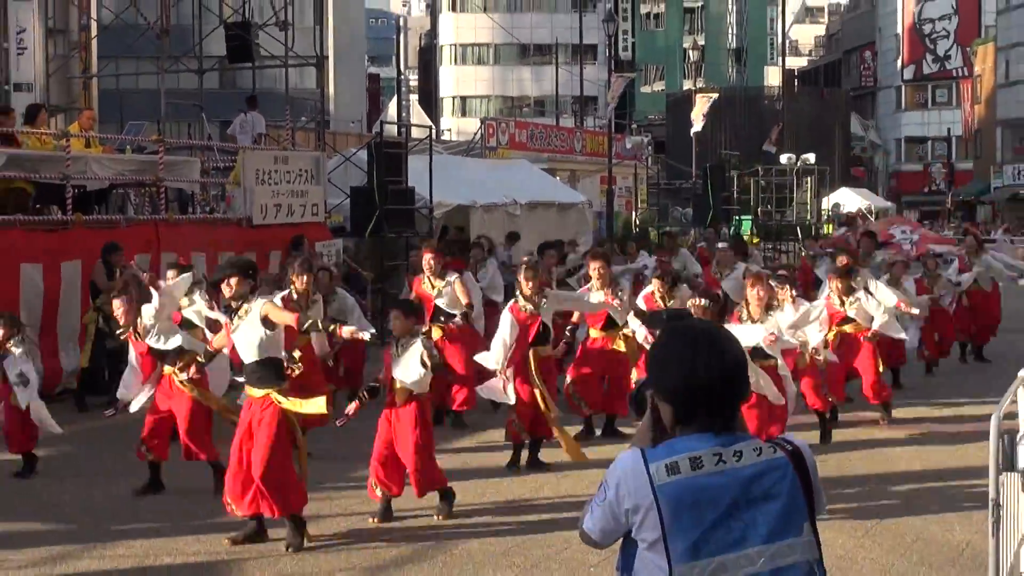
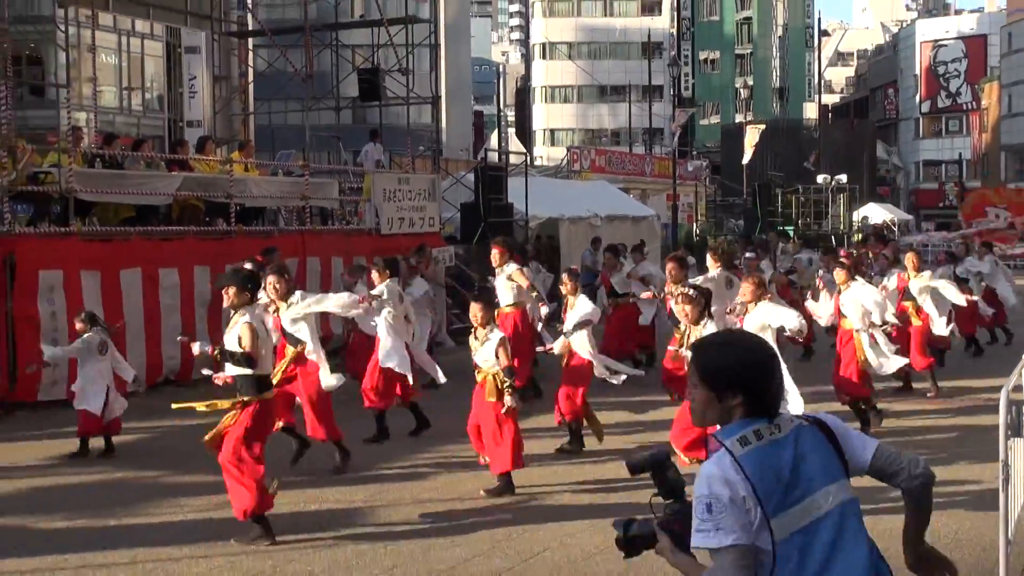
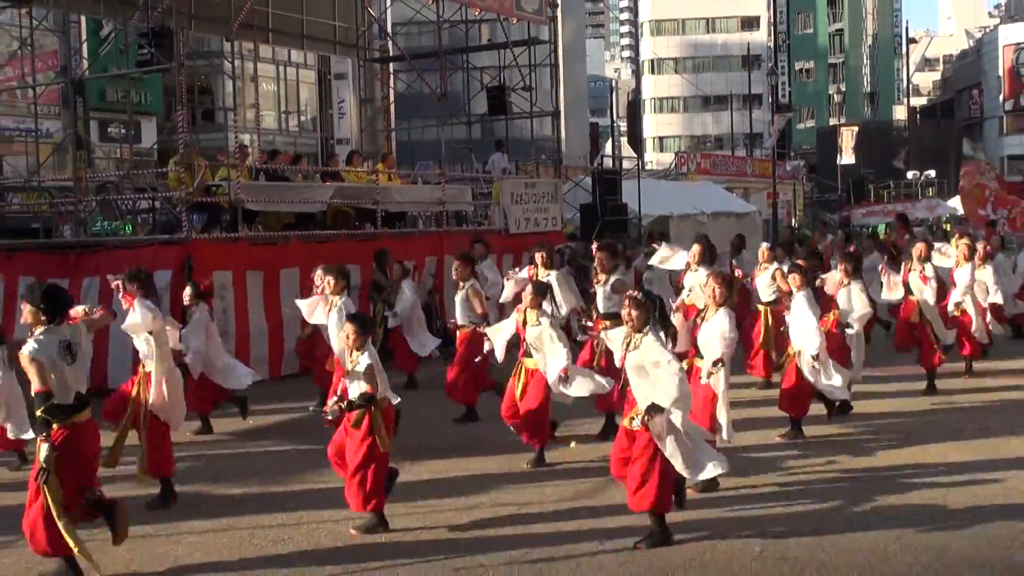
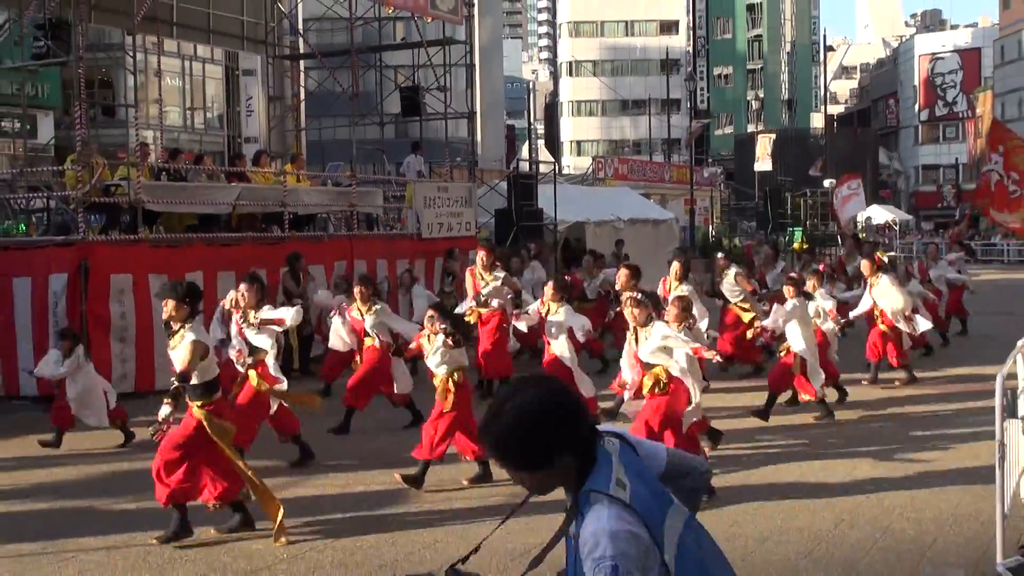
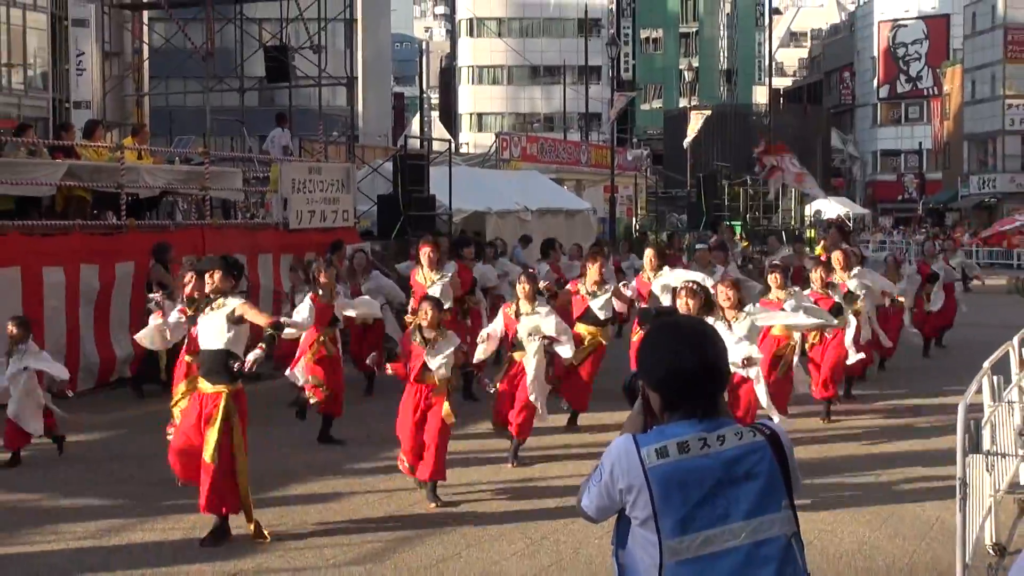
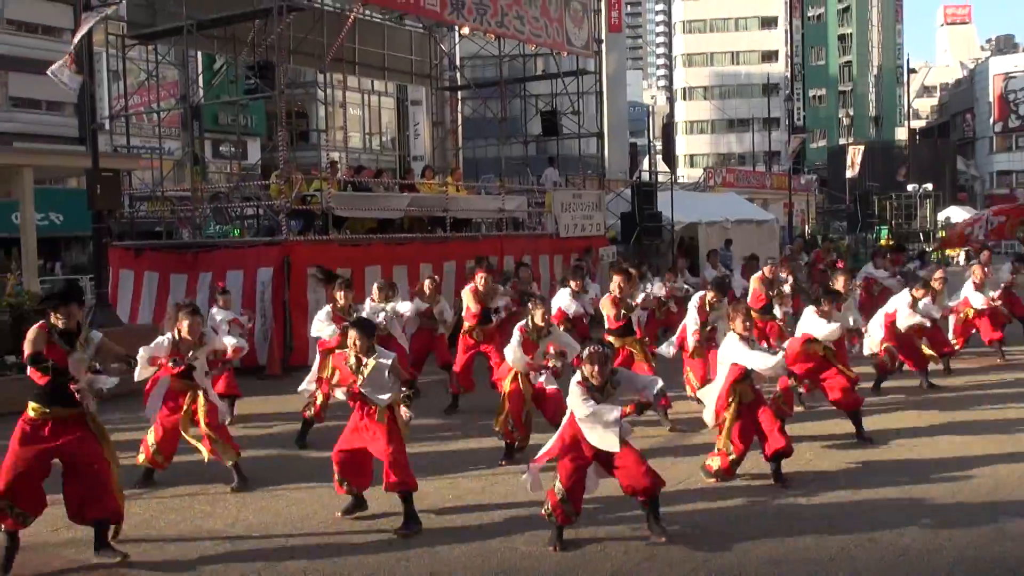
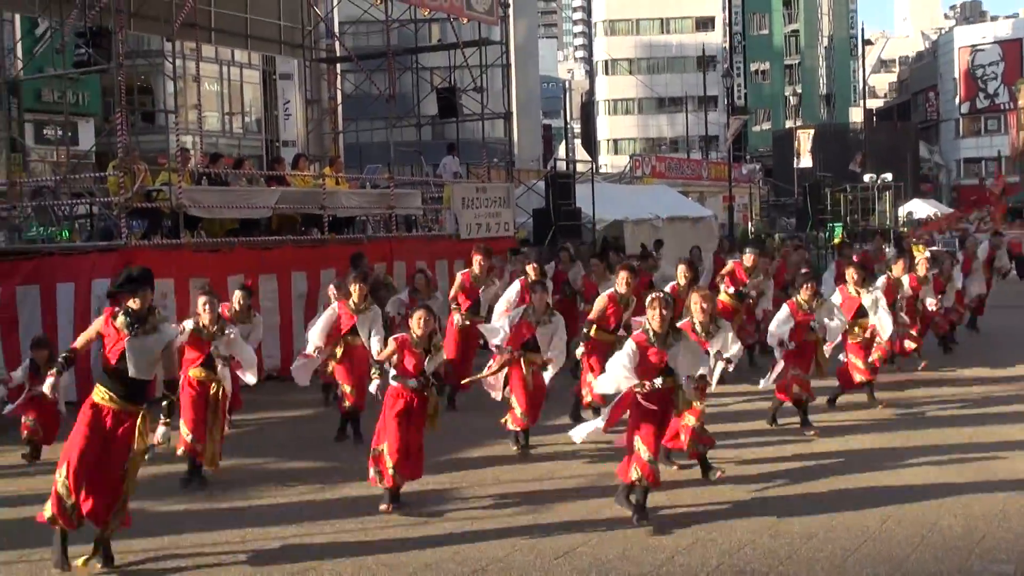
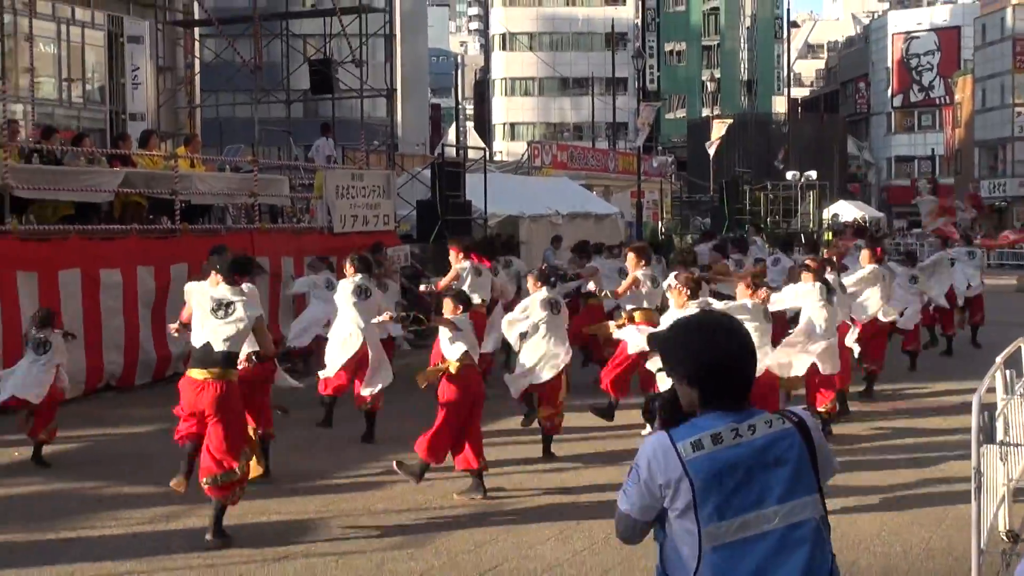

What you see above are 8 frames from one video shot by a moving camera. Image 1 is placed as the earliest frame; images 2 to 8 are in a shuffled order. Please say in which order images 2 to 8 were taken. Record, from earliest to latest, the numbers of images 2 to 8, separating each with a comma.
5, 8, 2, 4, 7, 3, 6
